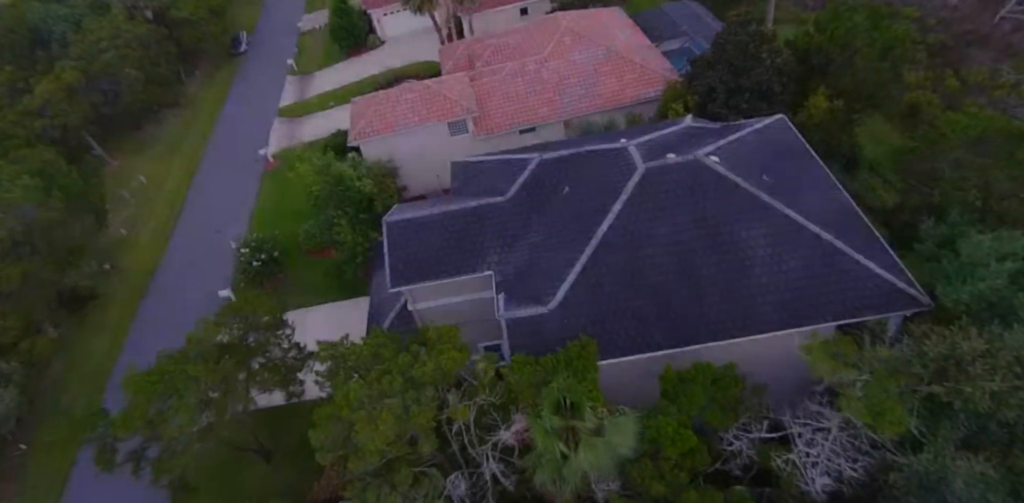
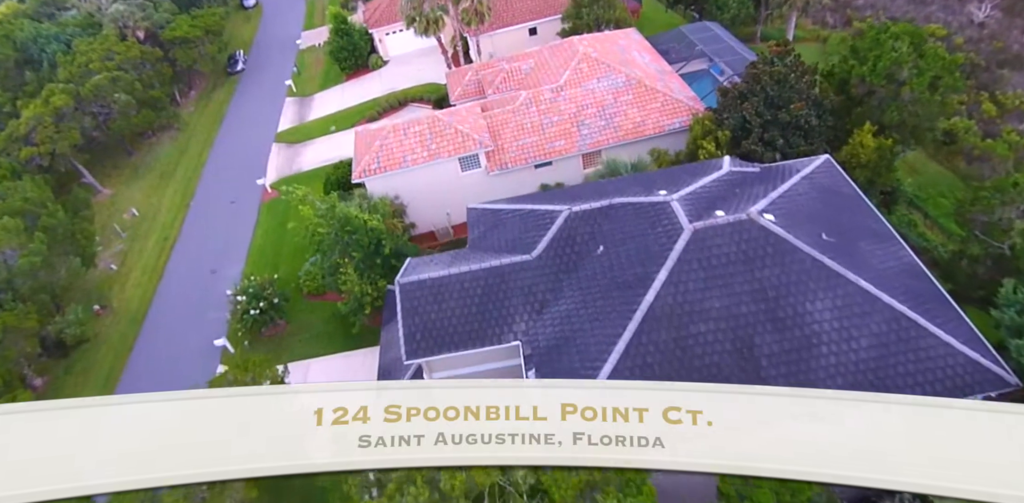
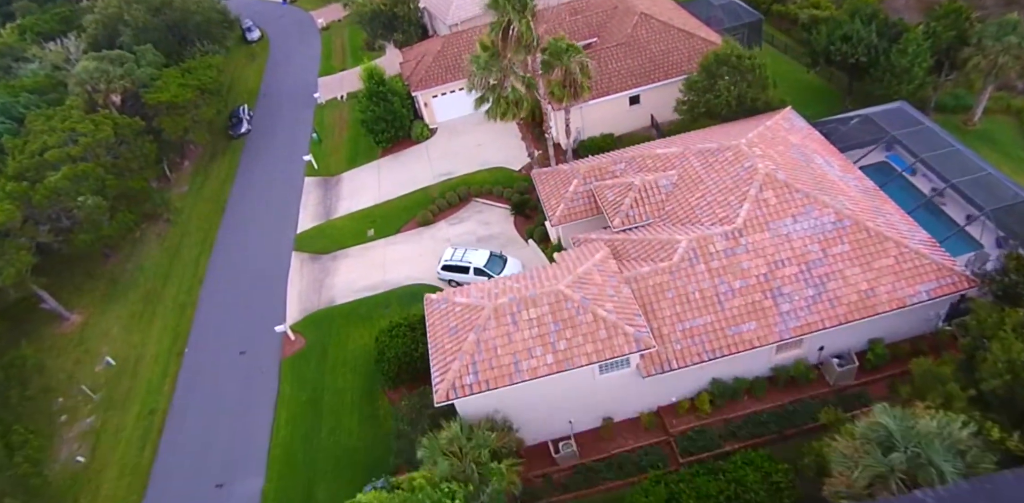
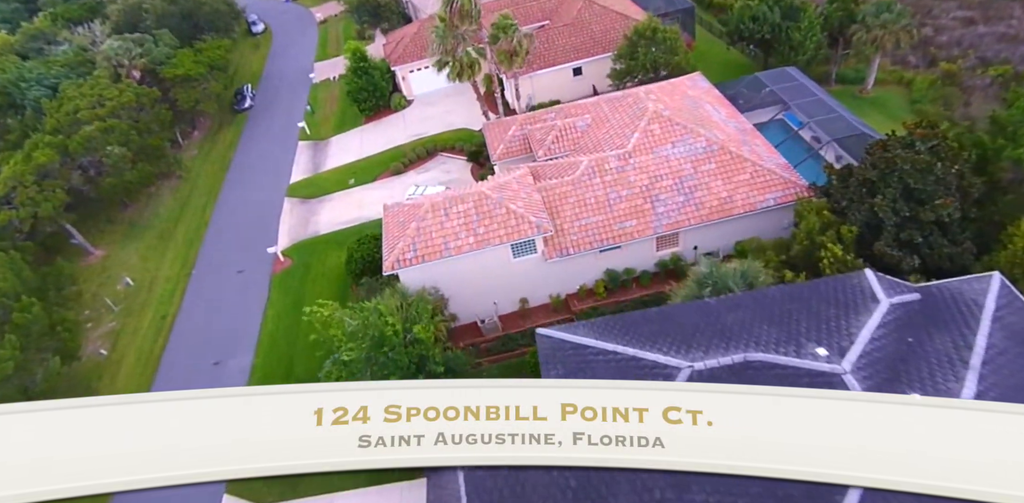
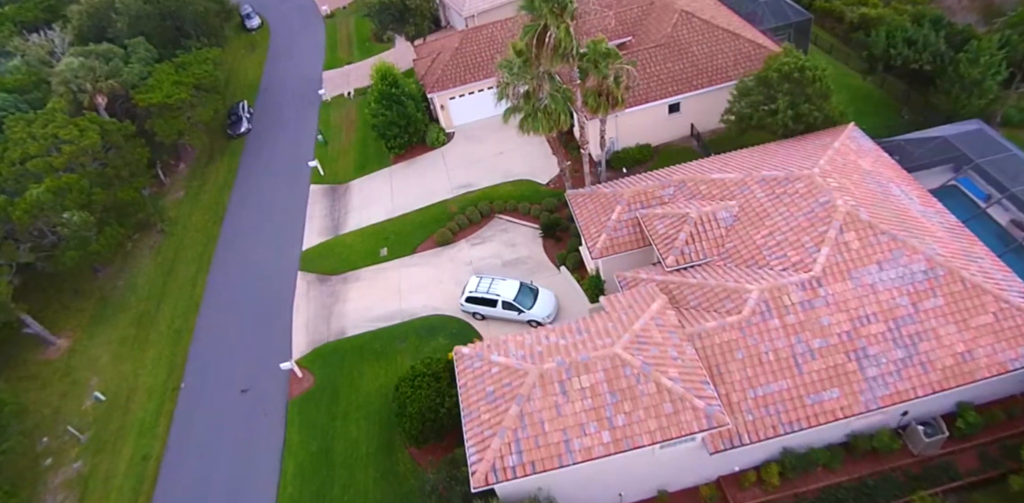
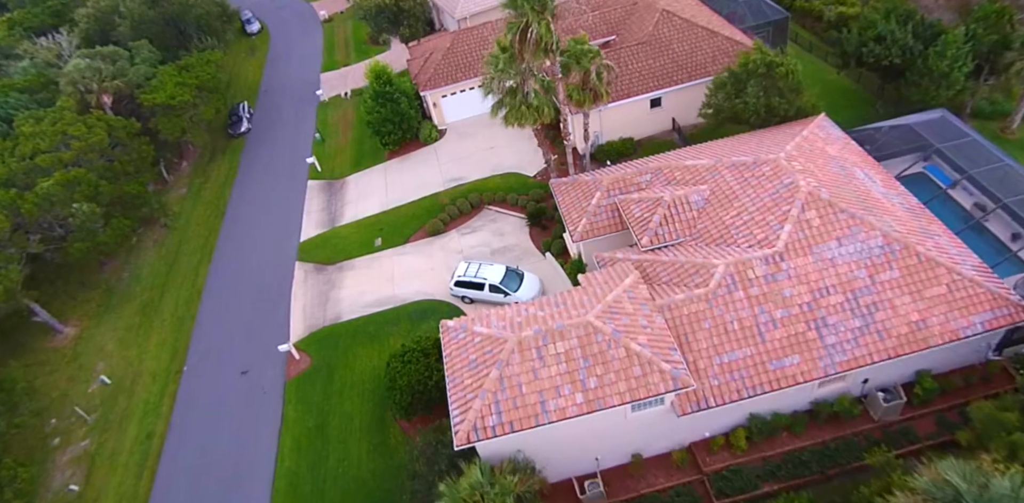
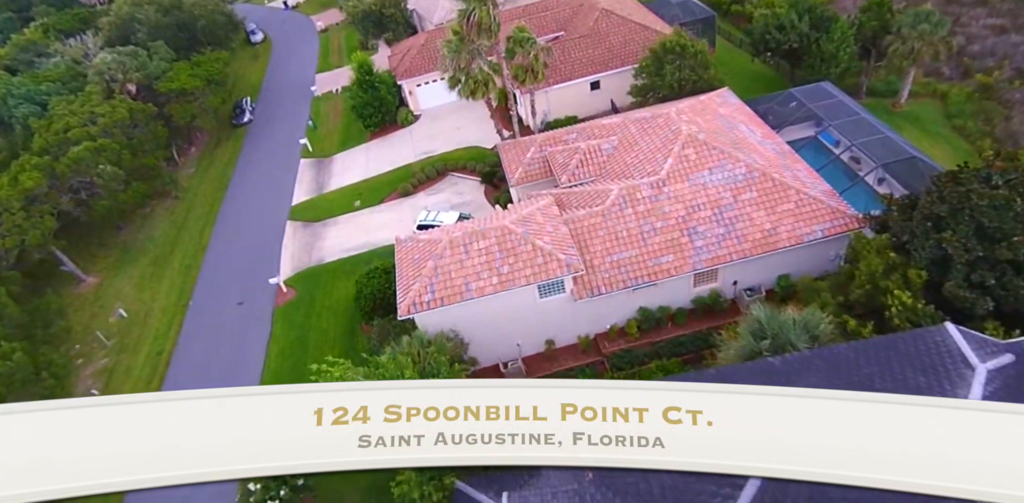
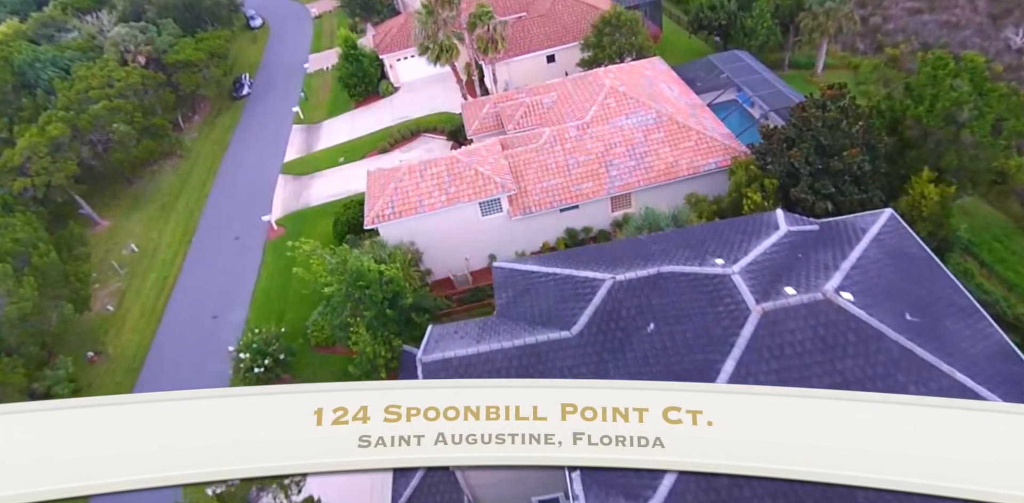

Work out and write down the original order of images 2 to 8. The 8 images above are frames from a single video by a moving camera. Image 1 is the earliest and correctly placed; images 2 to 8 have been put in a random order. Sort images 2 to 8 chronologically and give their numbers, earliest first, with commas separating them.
2, 8, 4, 7, 3, 6, 5
